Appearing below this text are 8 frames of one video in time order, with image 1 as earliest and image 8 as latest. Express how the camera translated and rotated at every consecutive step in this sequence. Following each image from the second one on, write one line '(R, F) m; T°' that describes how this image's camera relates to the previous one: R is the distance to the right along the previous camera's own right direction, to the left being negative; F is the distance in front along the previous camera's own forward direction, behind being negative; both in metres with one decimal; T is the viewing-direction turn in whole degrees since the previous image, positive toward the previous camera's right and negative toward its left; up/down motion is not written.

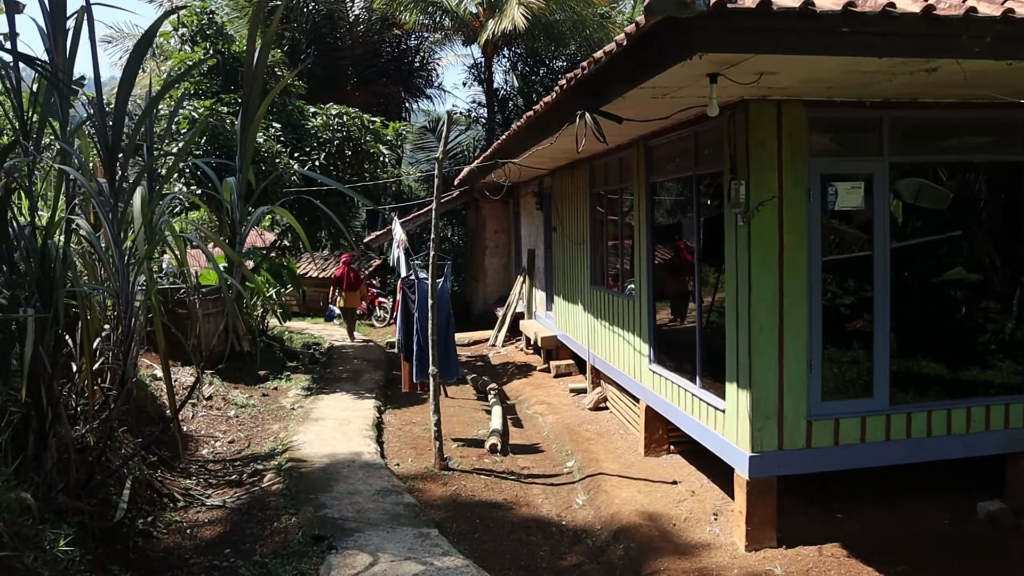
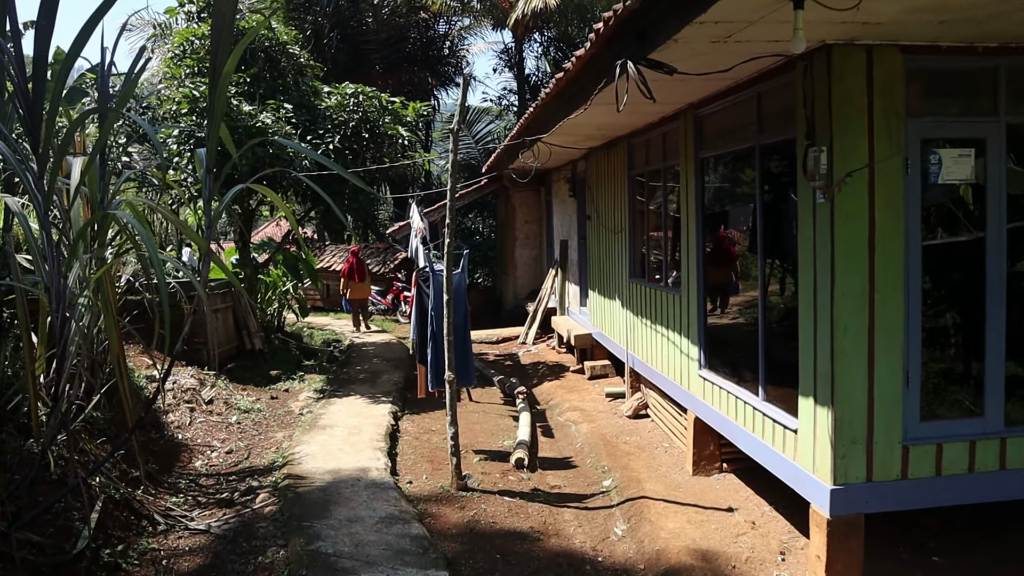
(0.0, +0.8) m; -2°
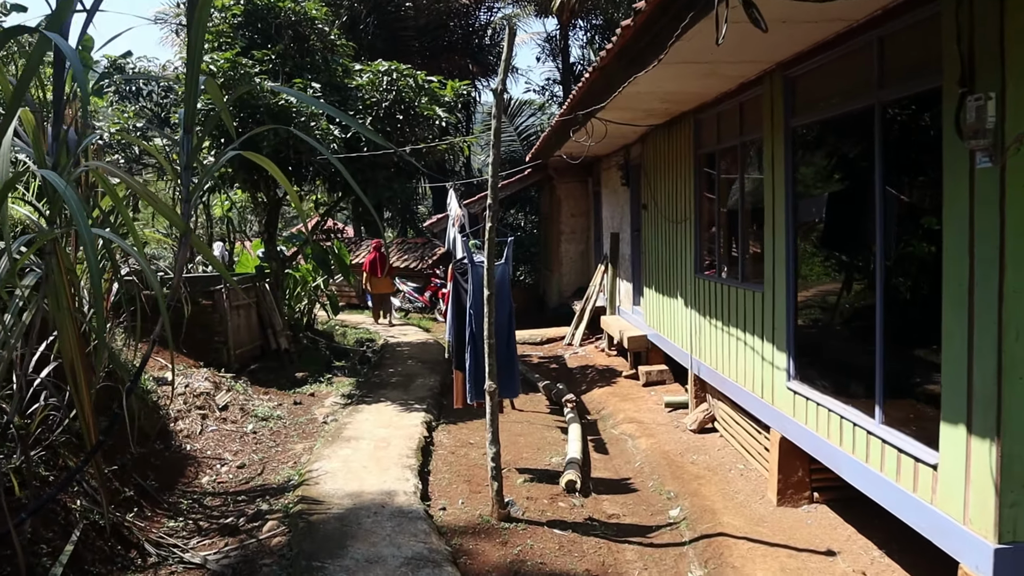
(-0.1, +0.8) m; -3°
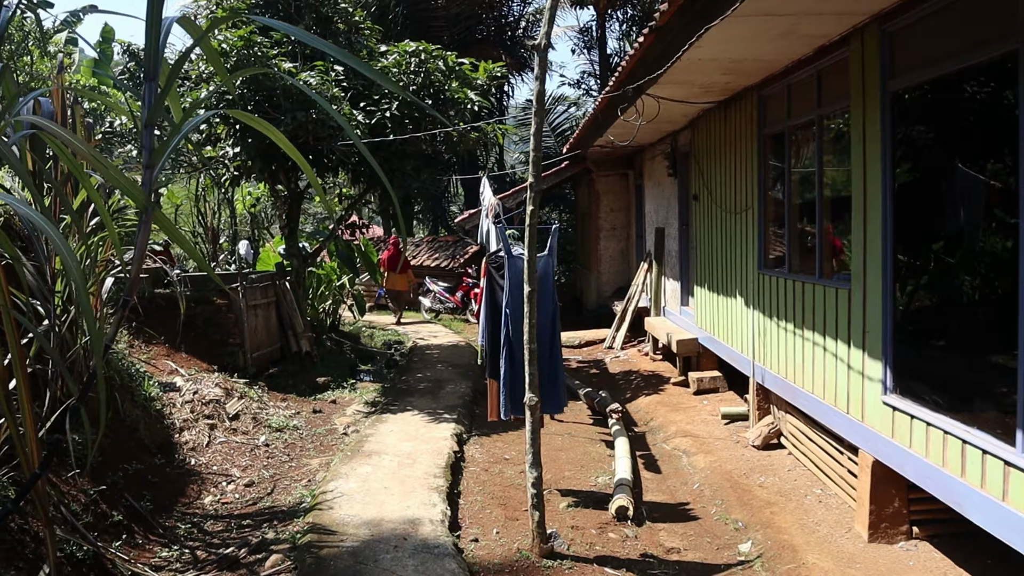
(-0.1, +0.7) m; -2°
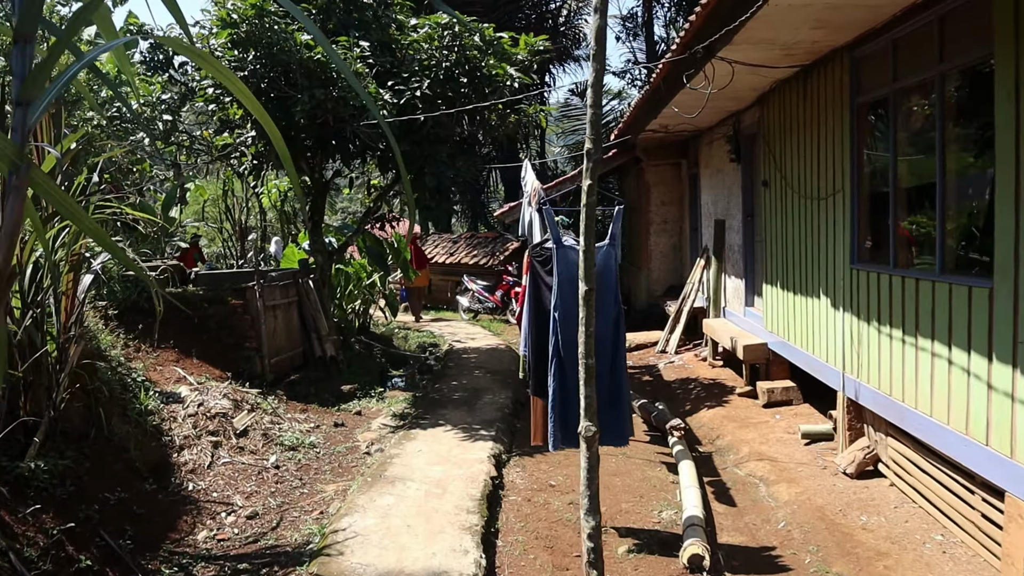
(0.0, +0.8) m; -3°
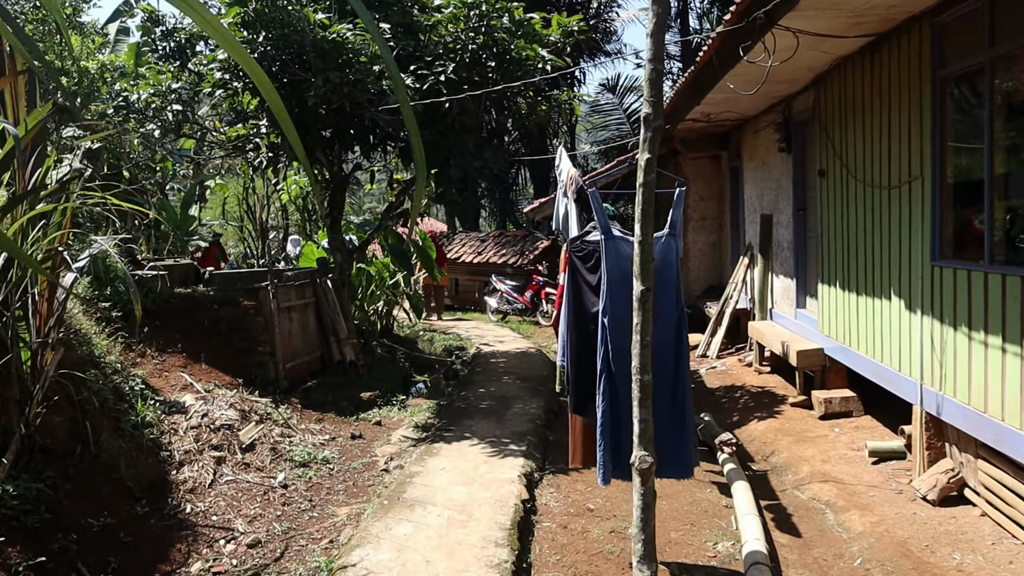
(0.0, +0.5) m; -2°
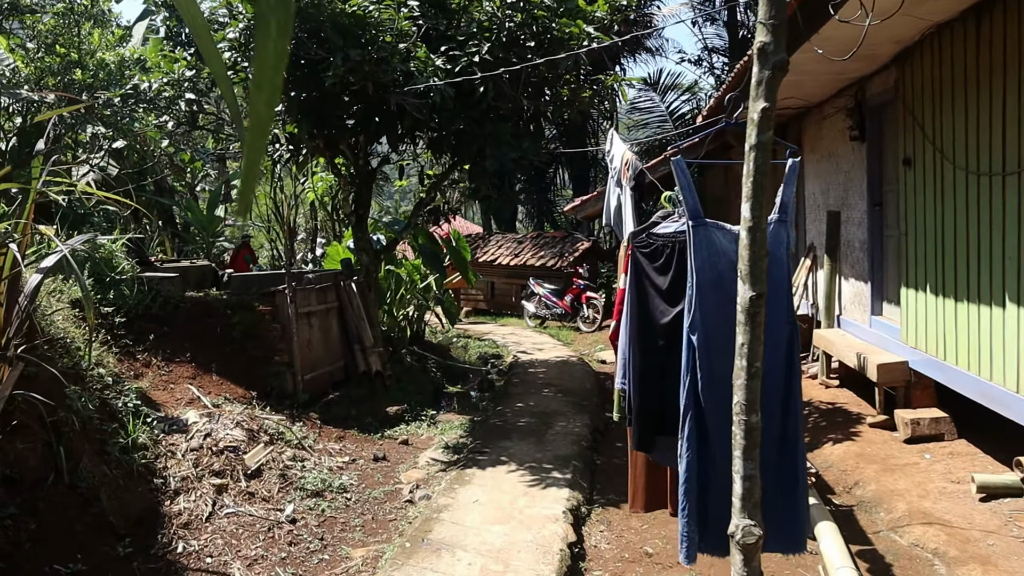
(0.0, +0.7) m; -2°
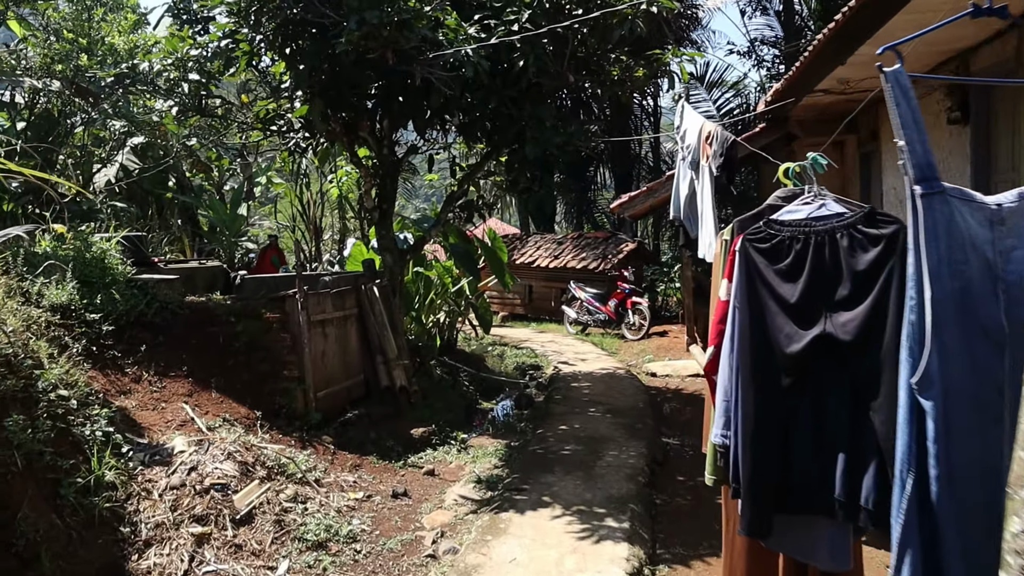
(0.0, +0.8) m; -2°
